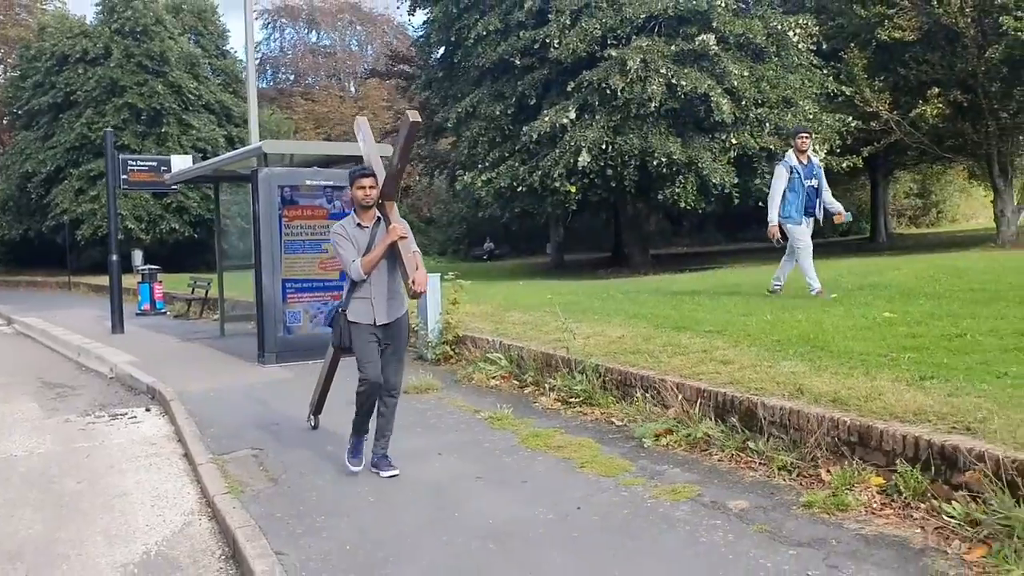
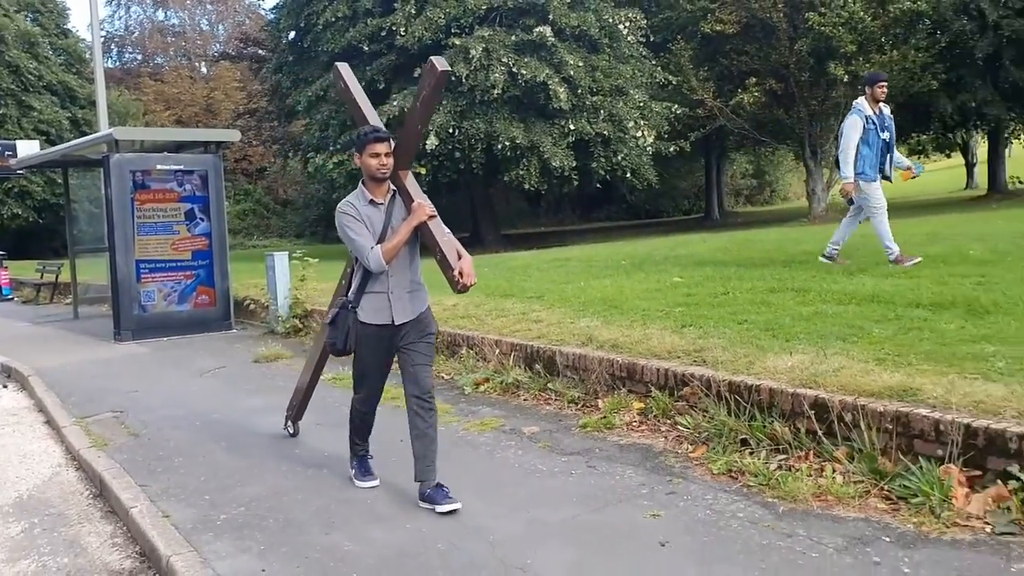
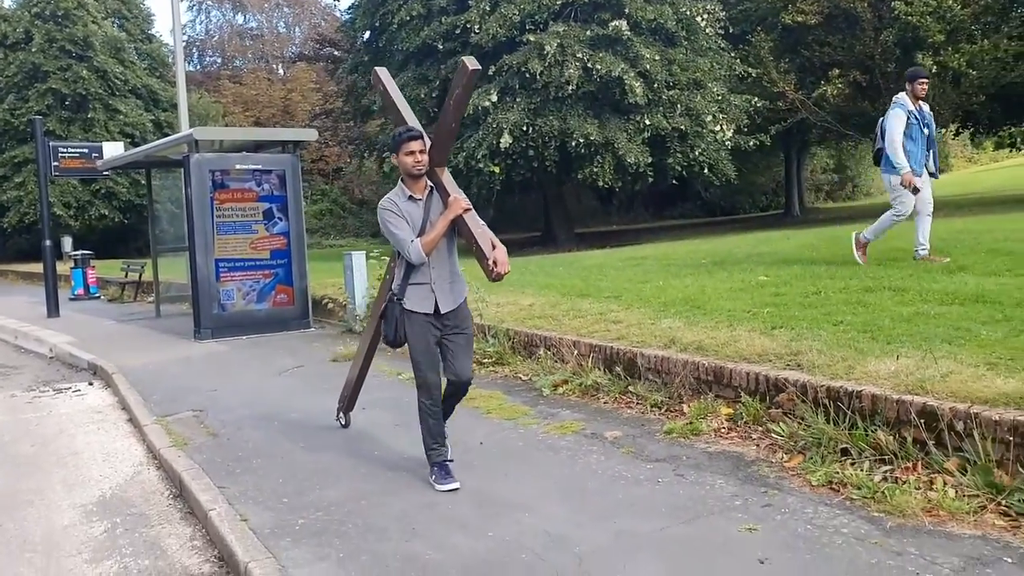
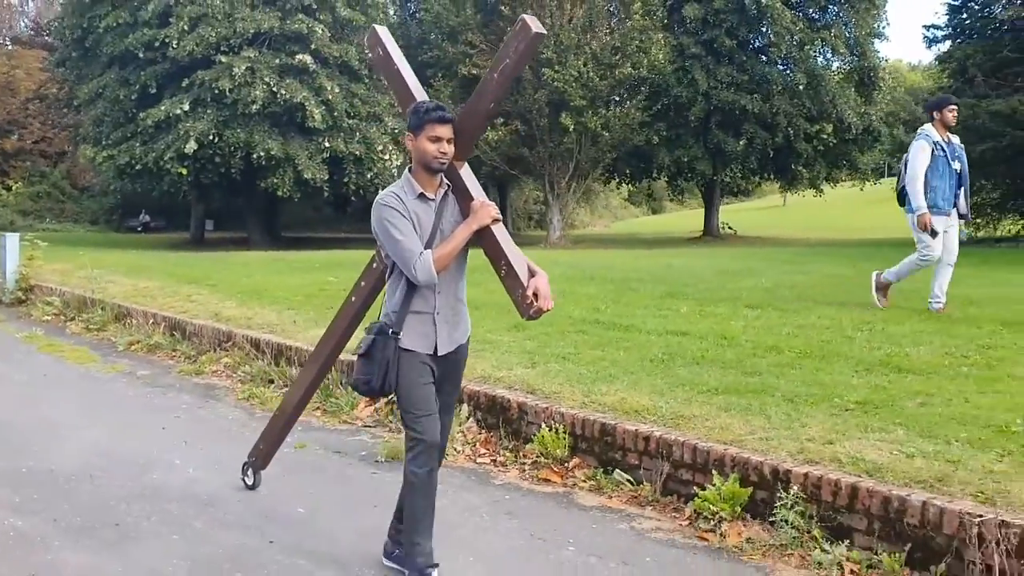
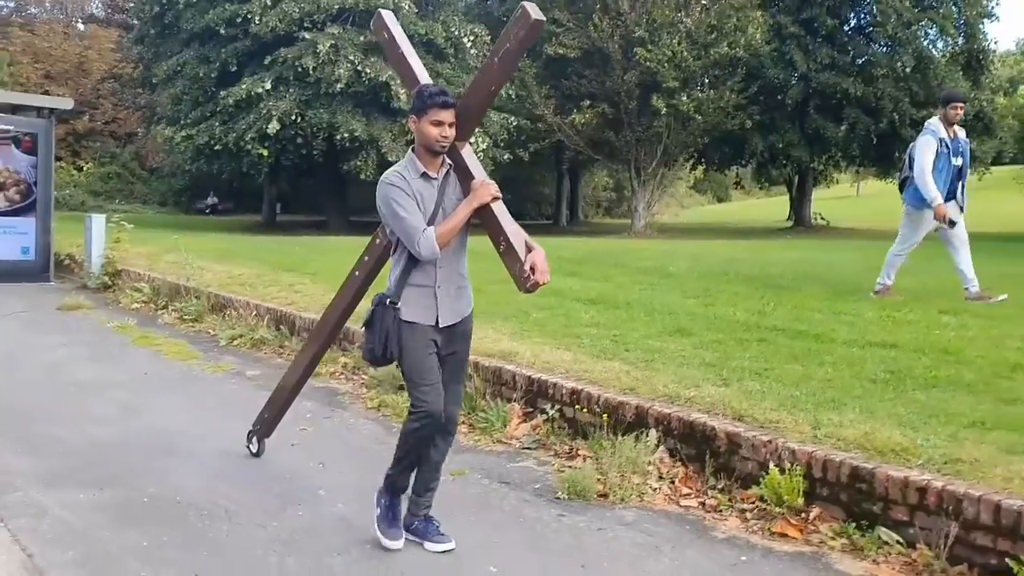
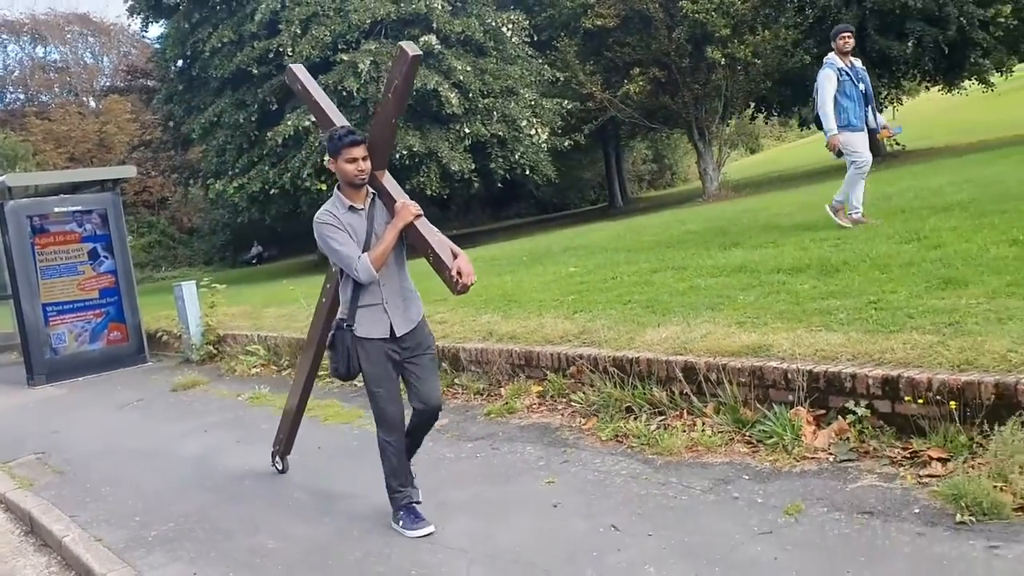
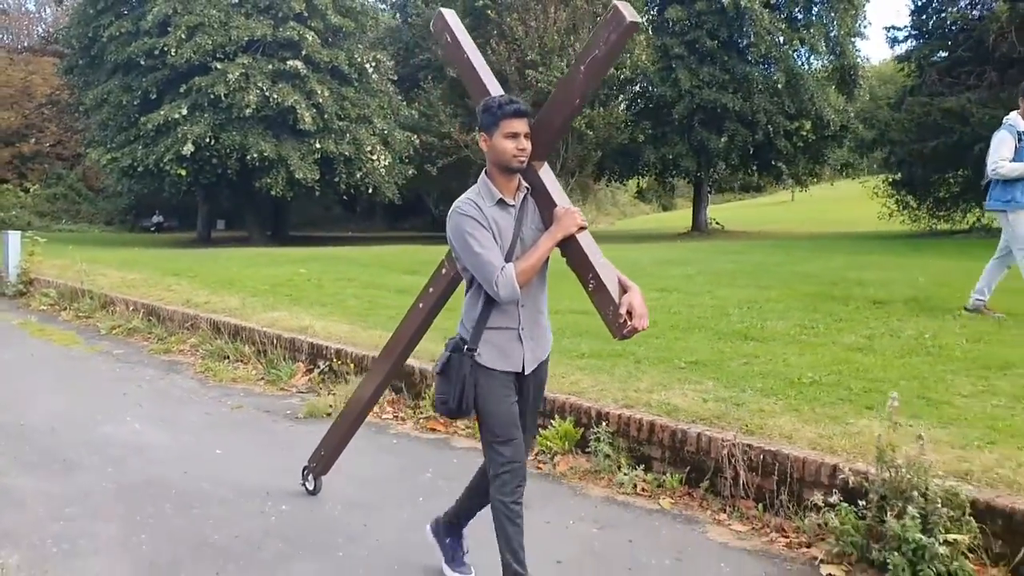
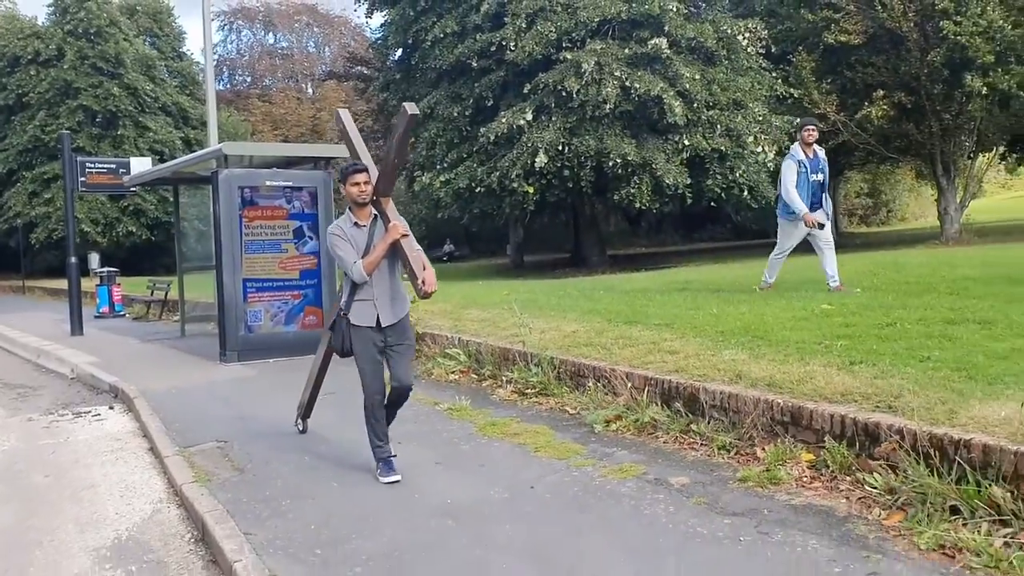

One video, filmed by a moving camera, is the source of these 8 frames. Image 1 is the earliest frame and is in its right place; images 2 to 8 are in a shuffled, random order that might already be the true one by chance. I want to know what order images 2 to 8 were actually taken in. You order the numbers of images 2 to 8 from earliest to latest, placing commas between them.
8, 3, 2, 6, 5, 4, 7
